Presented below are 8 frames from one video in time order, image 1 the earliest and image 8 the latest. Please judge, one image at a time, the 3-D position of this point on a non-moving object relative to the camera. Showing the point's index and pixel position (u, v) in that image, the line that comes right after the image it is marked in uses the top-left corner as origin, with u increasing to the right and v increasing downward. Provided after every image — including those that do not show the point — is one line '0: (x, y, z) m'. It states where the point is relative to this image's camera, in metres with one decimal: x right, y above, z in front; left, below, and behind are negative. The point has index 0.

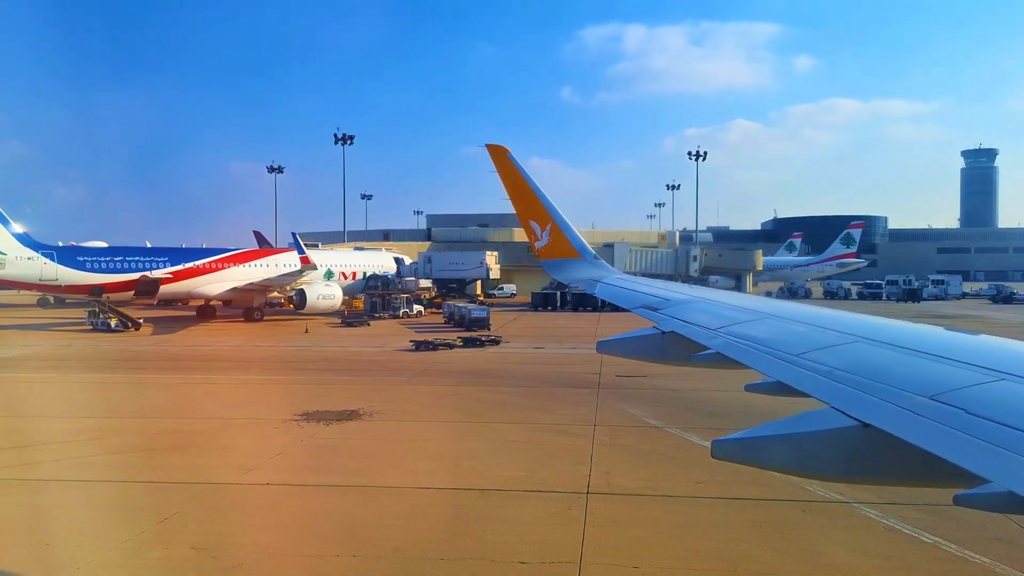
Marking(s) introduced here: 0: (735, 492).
0: (+2.7, -2.5, +8.3) m
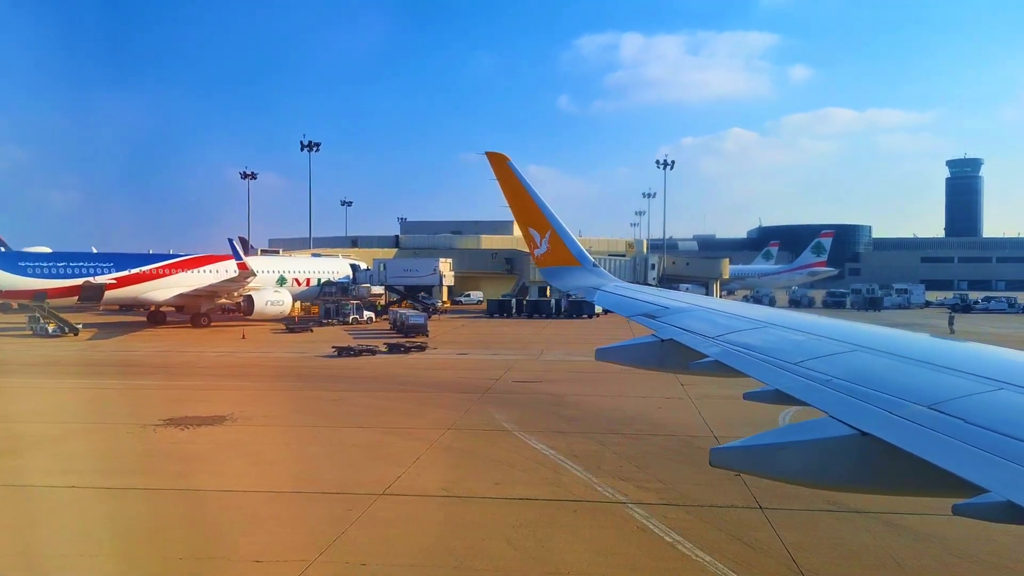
0: (+0.1, -2.6, +8.5) m
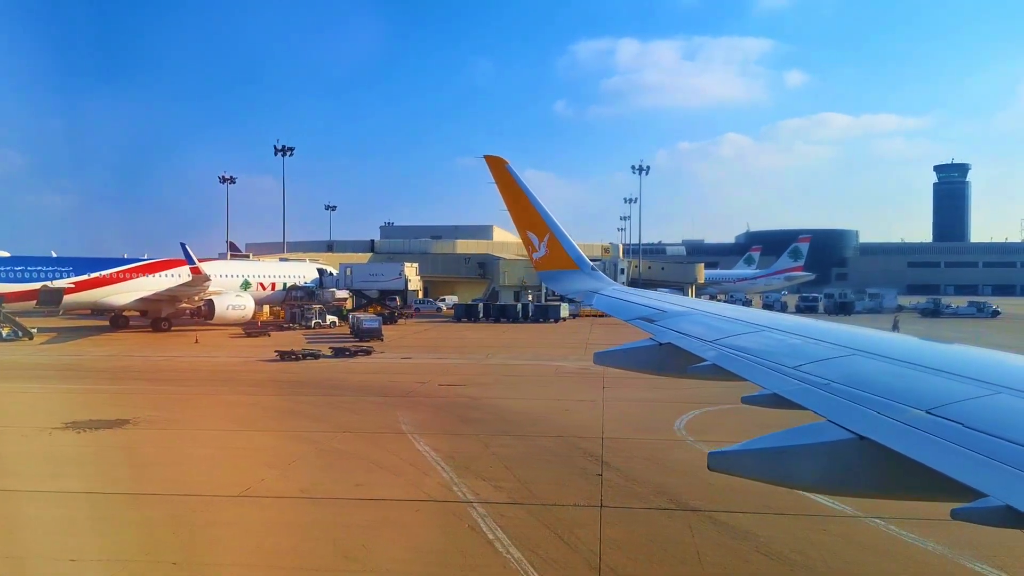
0: (-1.7, -2.7, +8.6) m
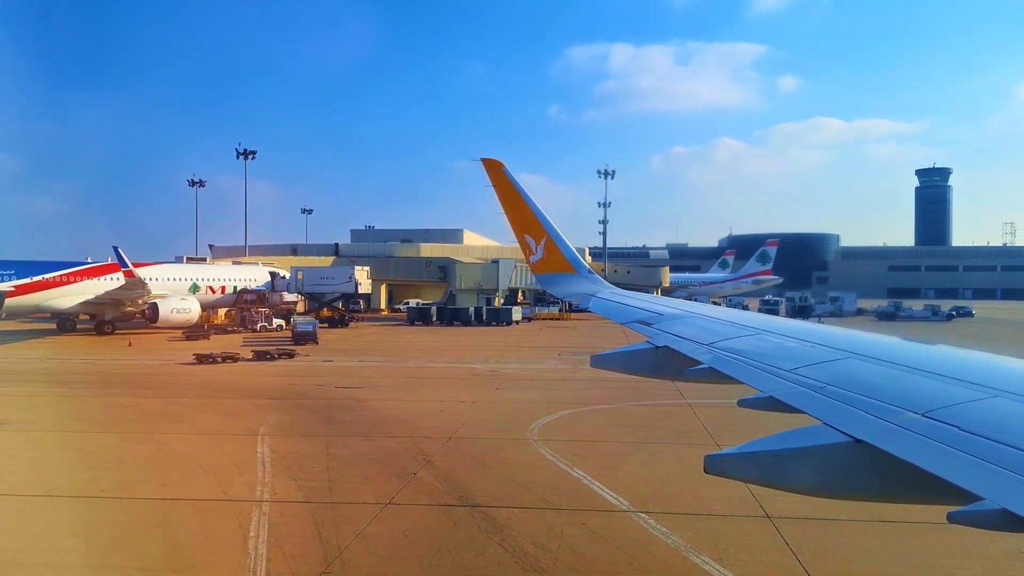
0: (-4.4, -2.7, +8.7) m
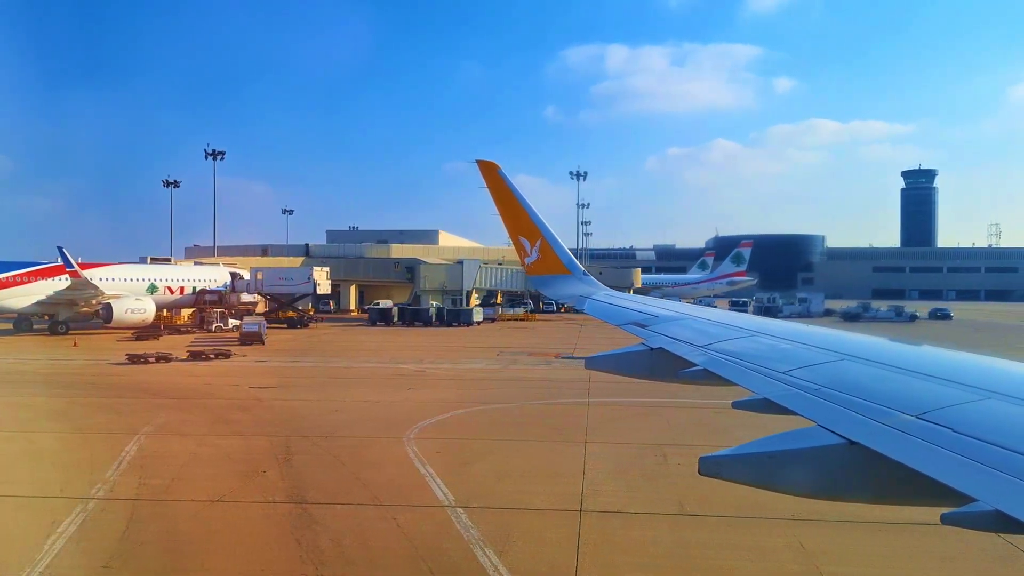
0: (-6.5, -2.7, +8.8) m
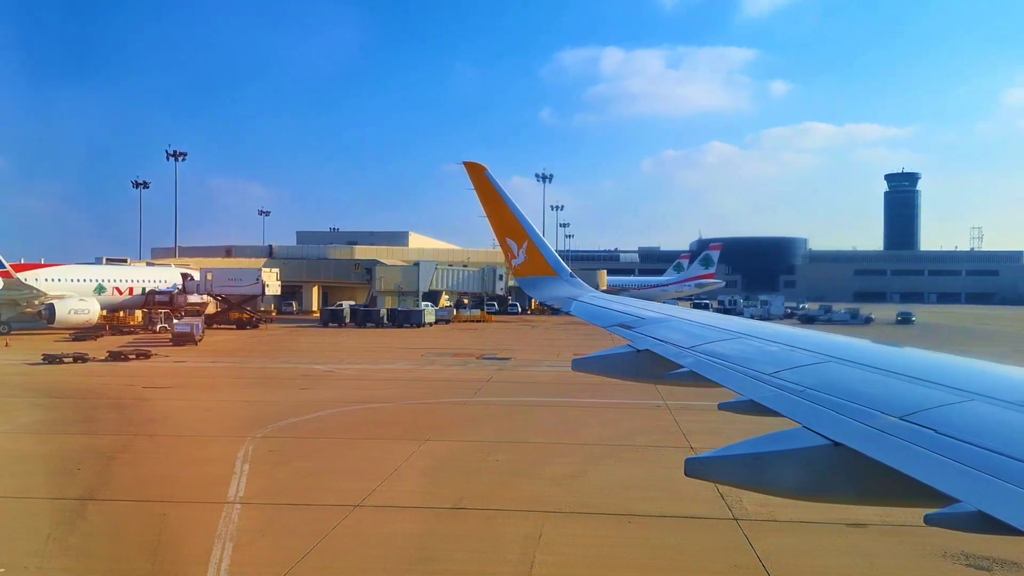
0: (-9.2, -2.7, +8.8) m
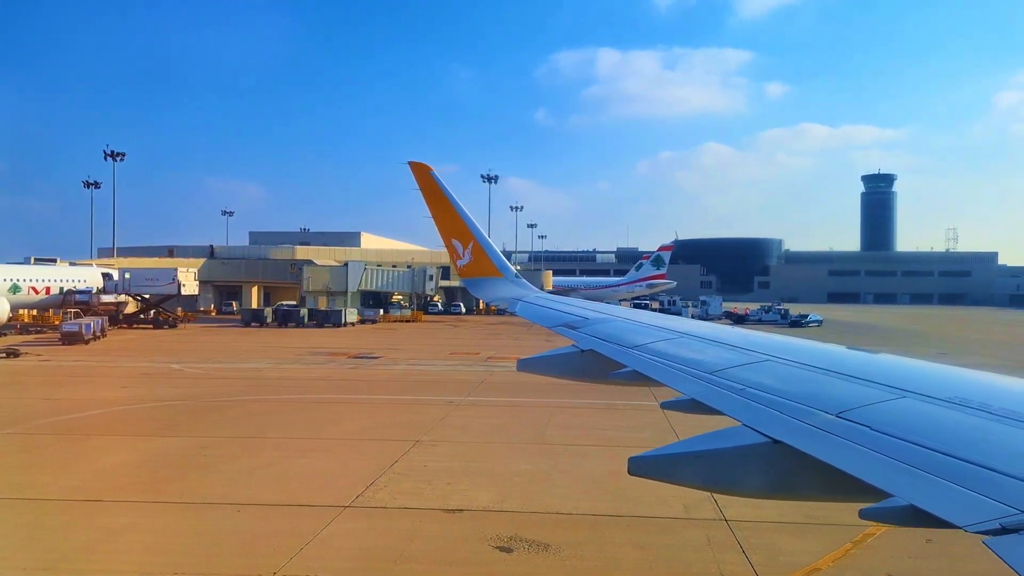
0: (-13.8, -2.6, +8.9) m
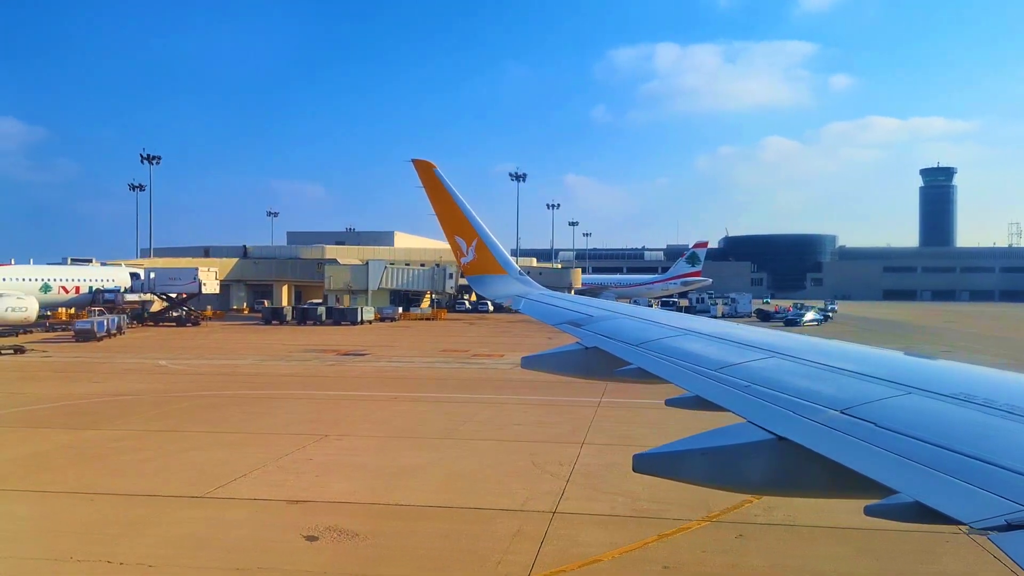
0: (-15.6, -2.6, +10.2) m
